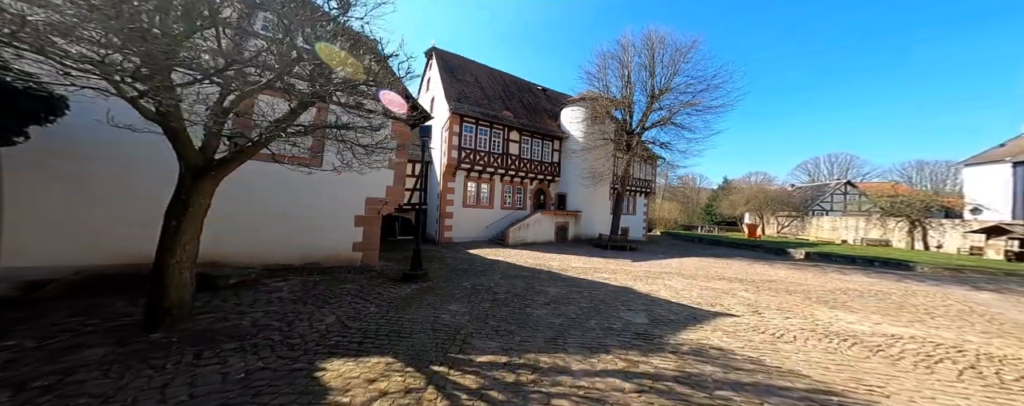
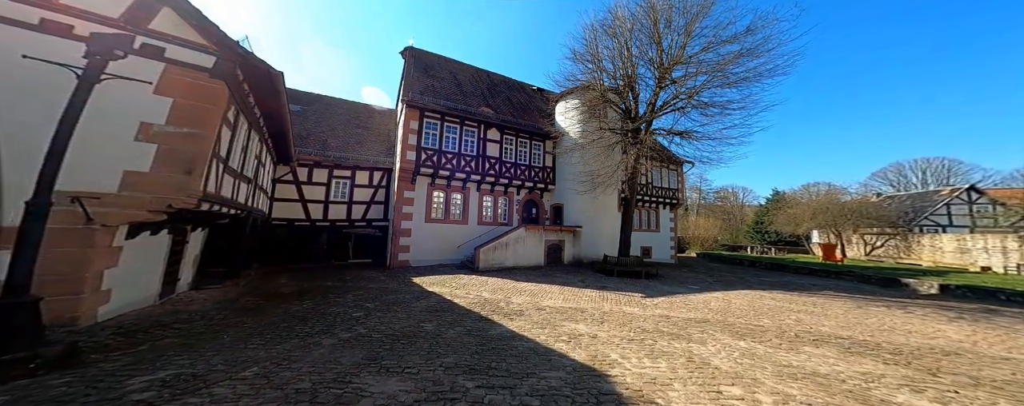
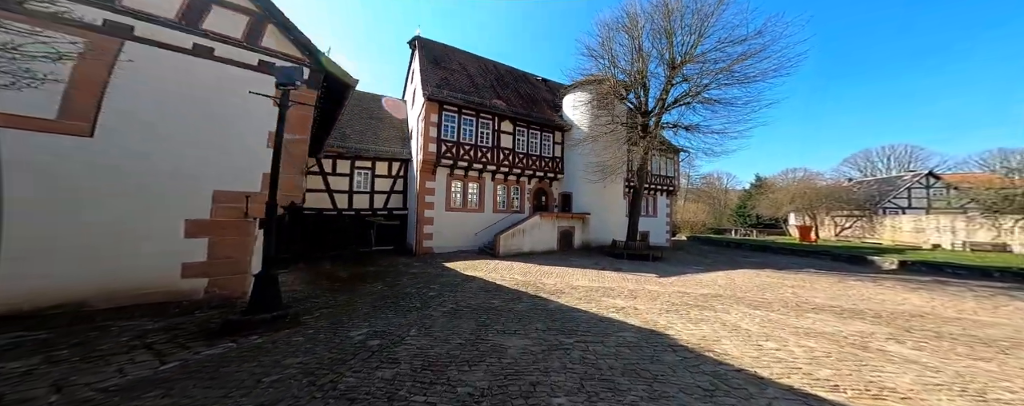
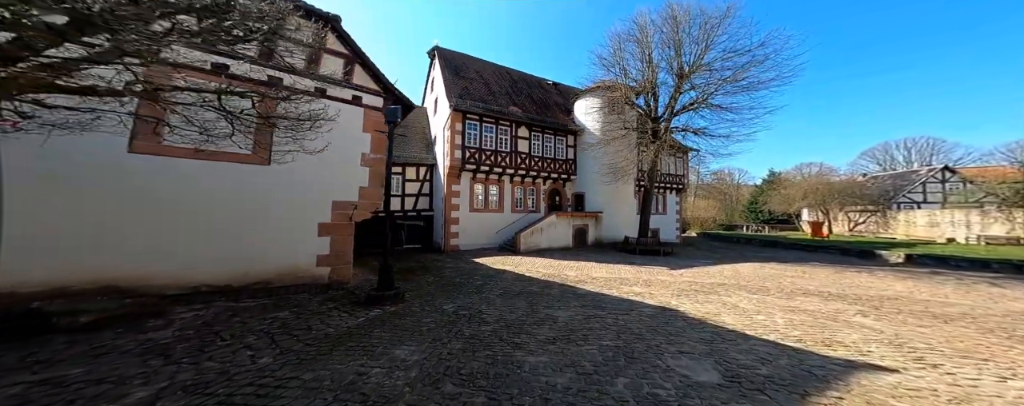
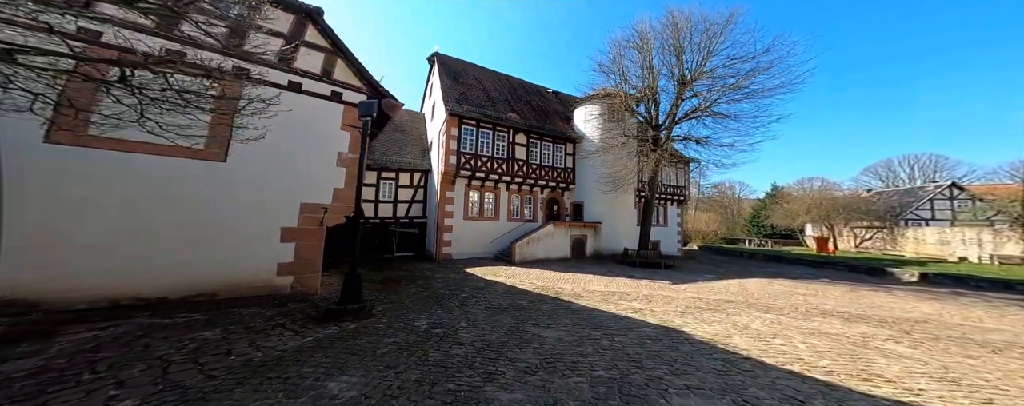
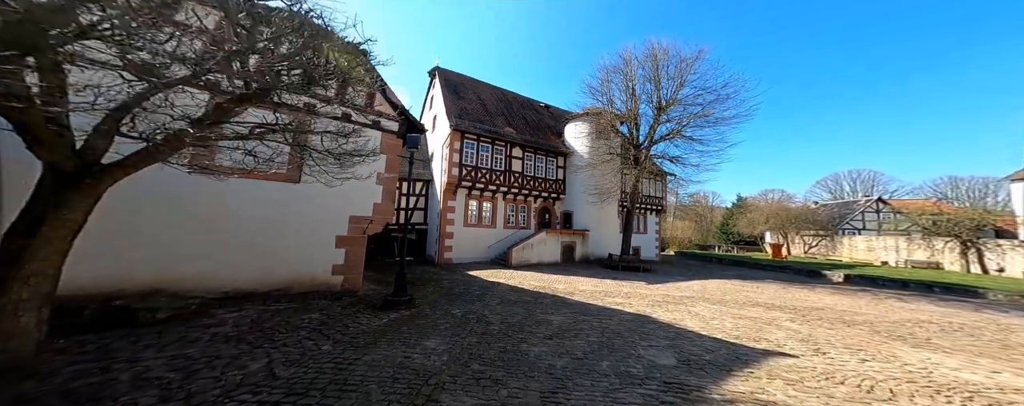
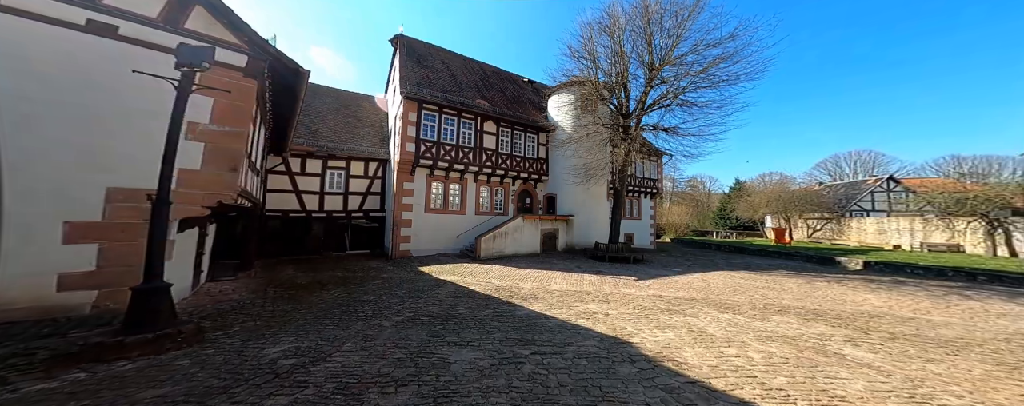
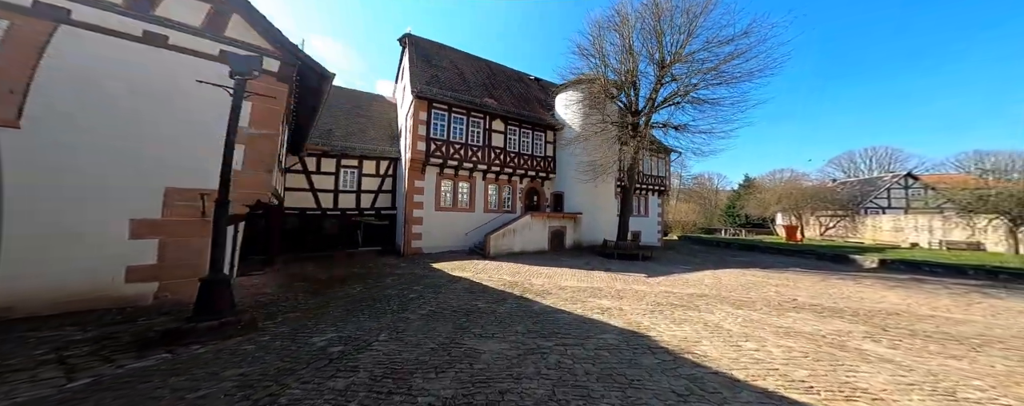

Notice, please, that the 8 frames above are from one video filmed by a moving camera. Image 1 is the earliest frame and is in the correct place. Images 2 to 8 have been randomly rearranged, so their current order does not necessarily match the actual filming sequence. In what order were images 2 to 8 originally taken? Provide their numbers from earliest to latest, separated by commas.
6, 4, 5, 3, 8, 7, 2
